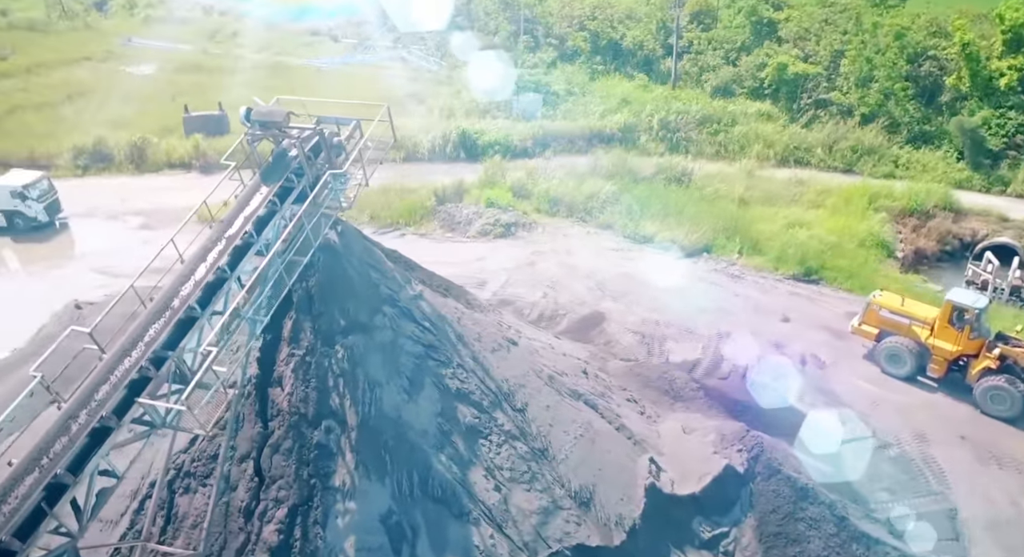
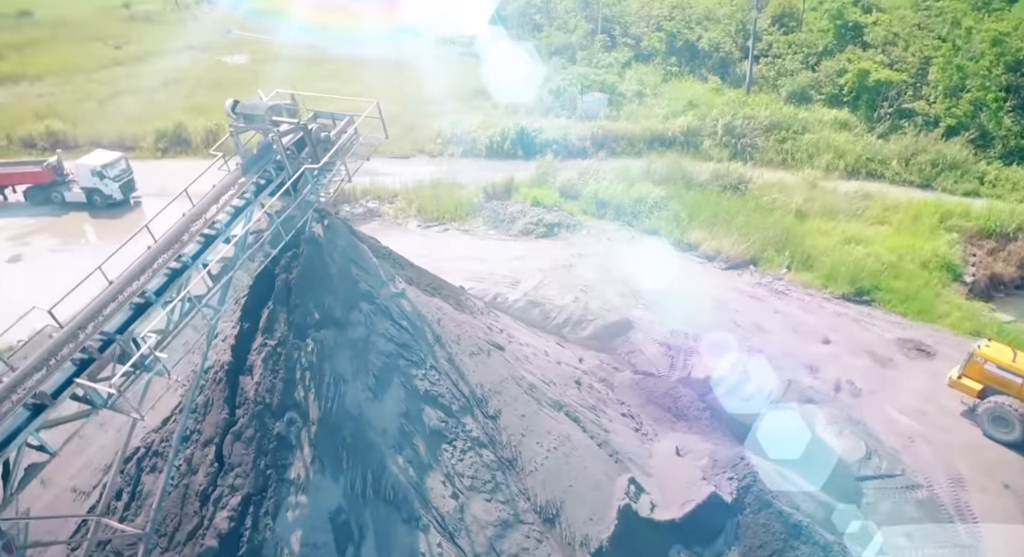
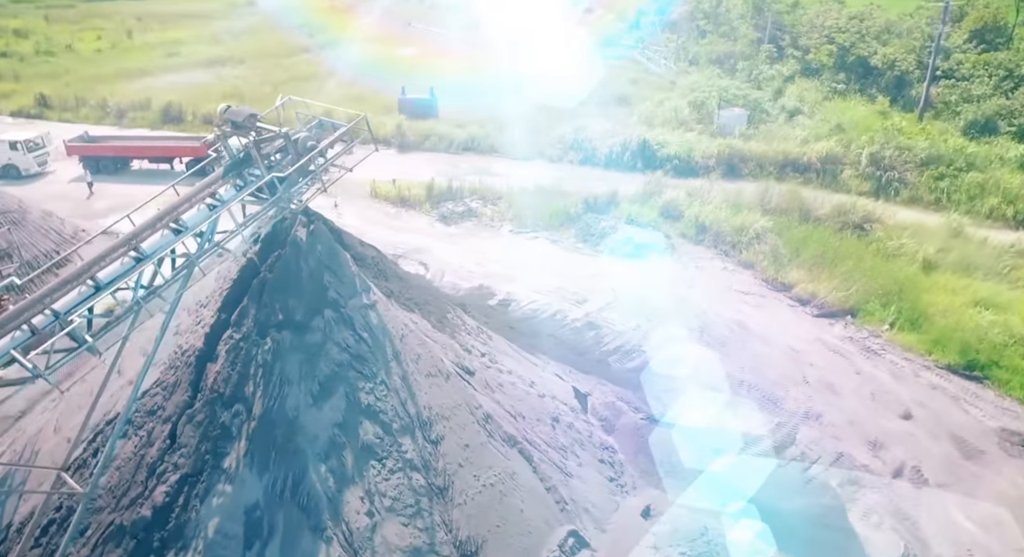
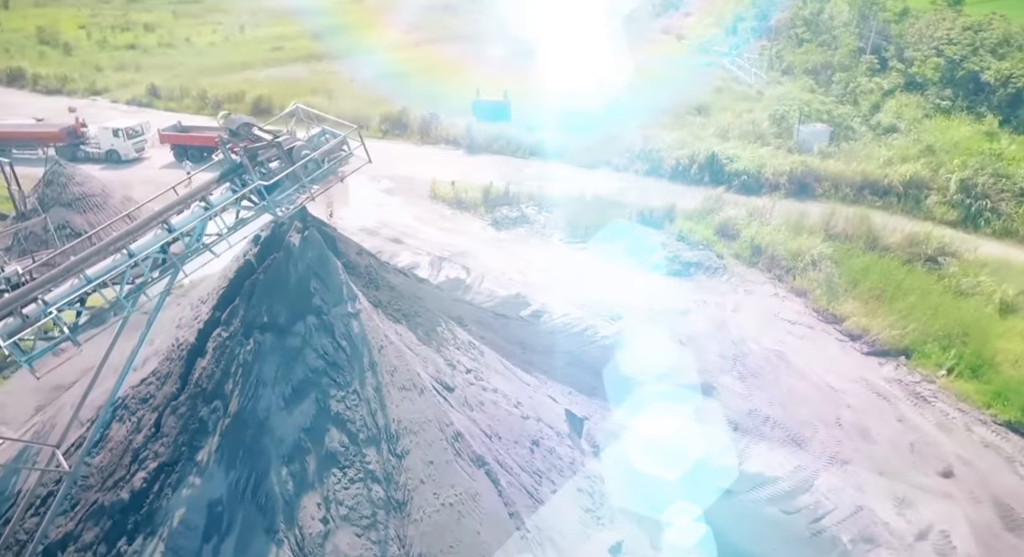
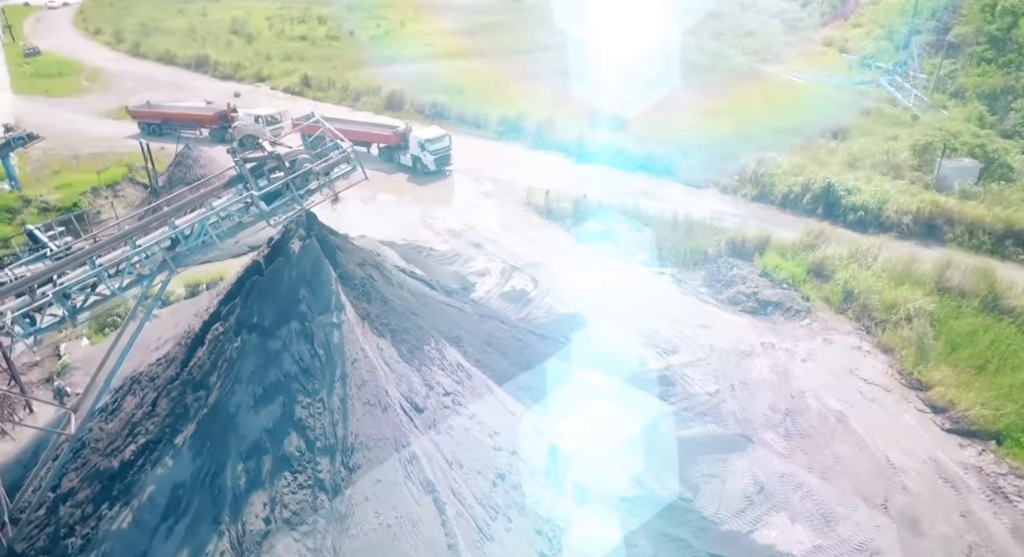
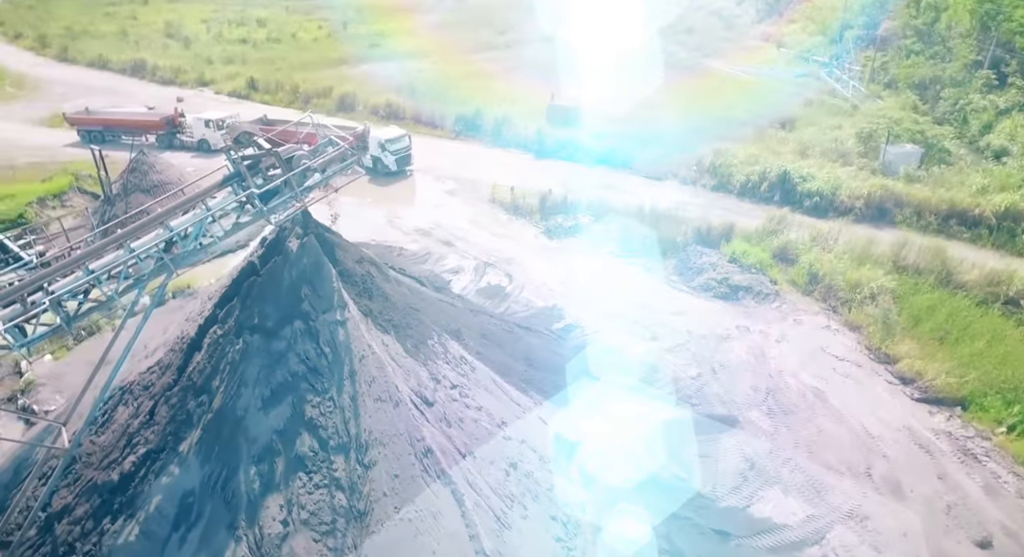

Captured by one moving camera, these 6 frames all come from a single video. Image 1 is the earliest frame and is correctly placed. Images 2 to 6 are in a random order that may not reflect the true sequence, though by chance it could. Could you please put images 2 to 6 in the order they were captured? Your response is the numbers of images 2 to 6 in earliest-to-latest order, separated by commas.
2, 3, 4, 6, 5
